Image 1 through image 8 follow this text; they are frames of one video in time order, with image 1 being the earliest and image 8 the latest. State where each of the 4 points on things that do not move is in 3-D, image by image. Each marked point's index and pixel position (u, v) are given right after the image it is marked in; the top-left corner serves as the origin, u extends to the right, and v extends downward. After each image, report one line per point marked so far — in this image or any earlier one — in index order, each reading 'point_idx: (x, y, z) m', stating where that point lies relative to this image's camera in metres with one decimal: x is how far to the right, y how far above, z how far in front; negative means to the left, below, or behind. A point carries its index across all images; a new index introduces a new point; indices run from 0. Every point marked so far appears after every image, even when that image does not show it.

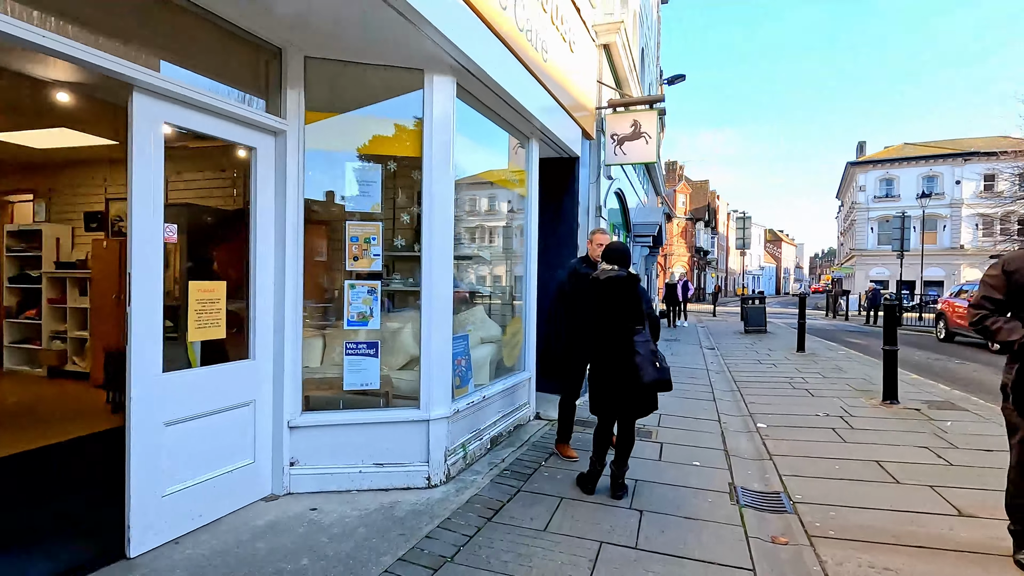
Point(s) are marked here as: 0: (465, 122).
0: (-0.4, +1.4, +4.5) m
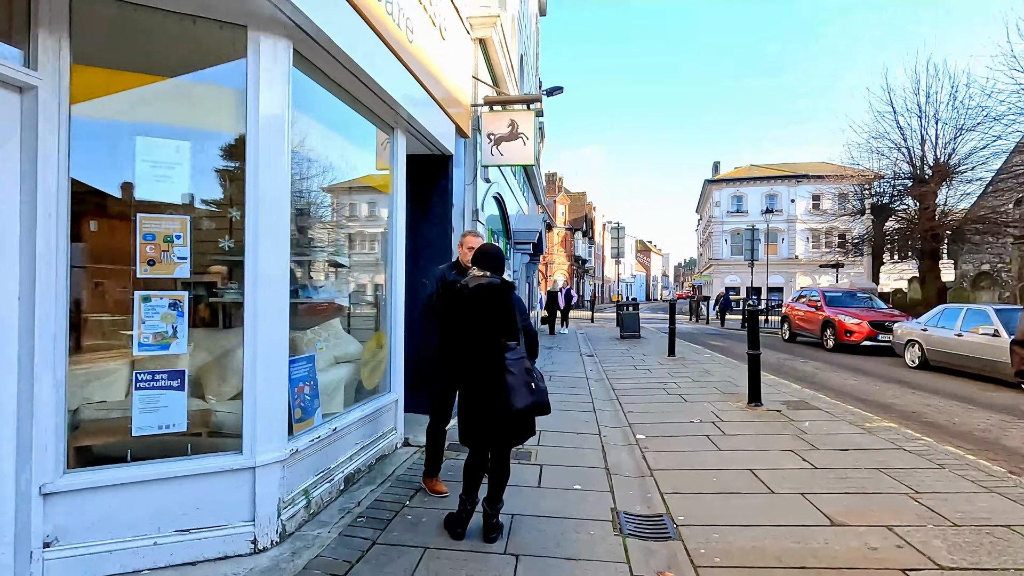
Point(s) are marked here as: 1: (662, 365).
0: (-1.4, +1.3, +3.8) m
1: (+3.0, -1.6, +10.7) m
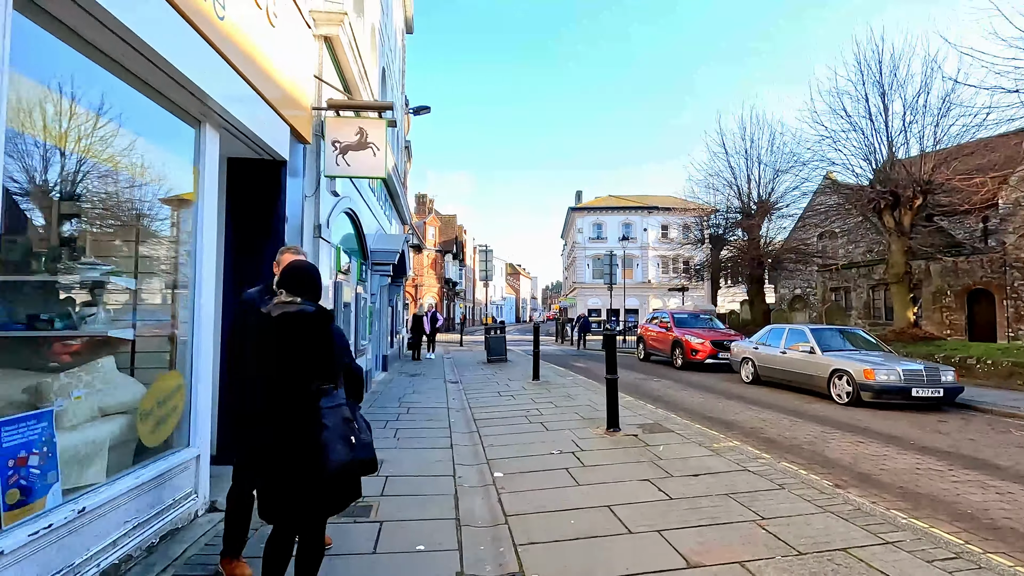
0: (-2.4, +1.2, +2.9) m
1: (+0.3, -2.0, +10.5) m
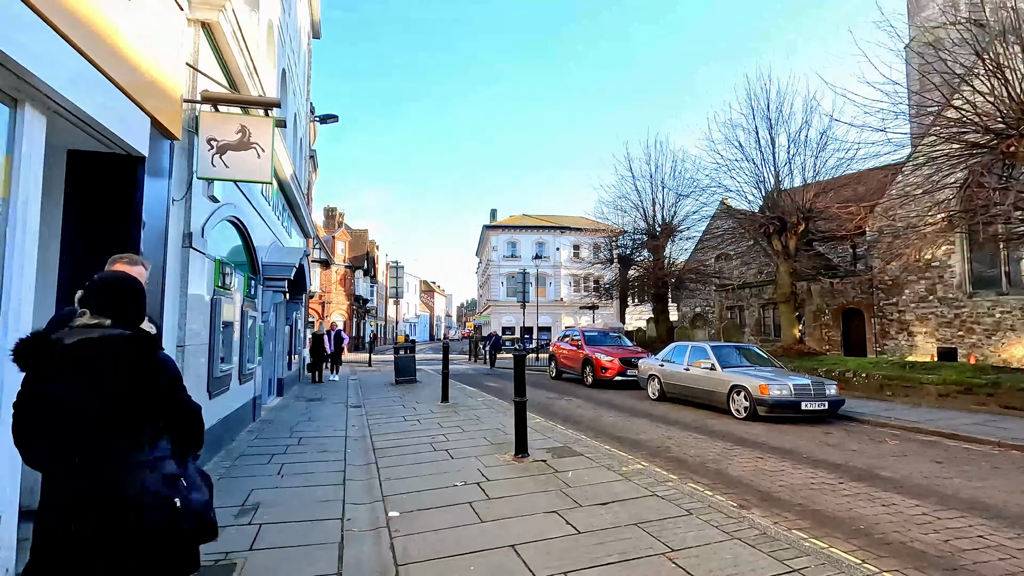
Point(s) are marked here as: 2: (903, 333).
0: (-2.9, +1.1, +2.1) m
1: (-1.5, -2.3, +10.0) m
2: (+13.2, -1.5, +18.0) m
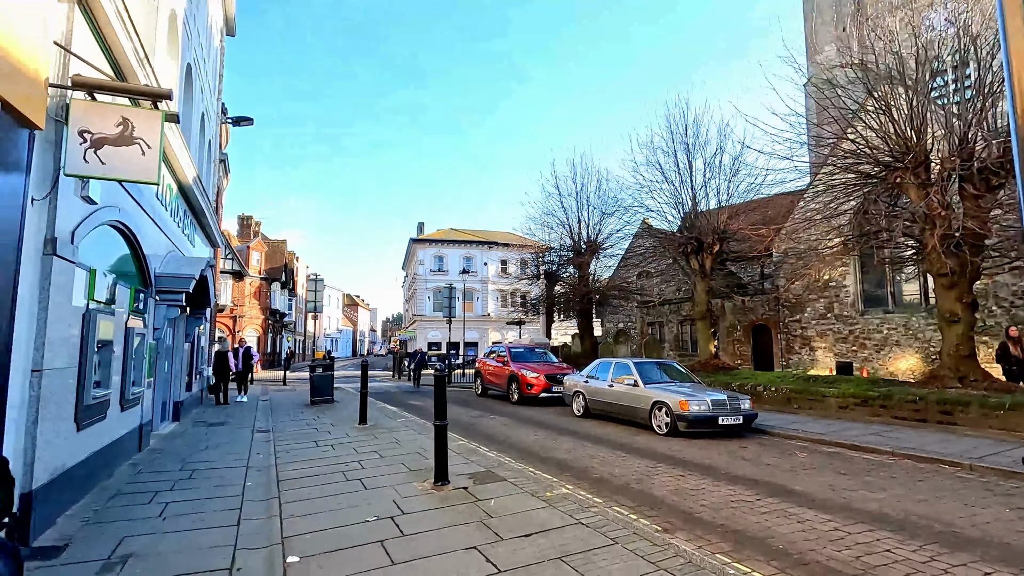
0: (-3.2, +1.1, +1.5) m
1: (-2.9, -2.6, +9.3) m
2: (+10.6, -2.2, +19.3) m
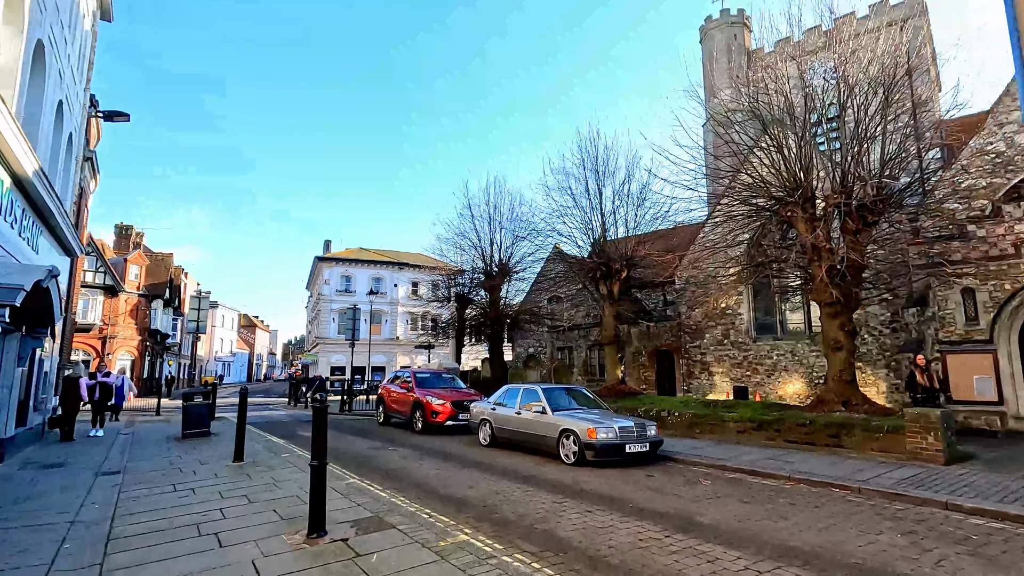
0: (-3.5, +1.1, +0.4) m
1: (-4.4, -2.9, +8.0) m
2: (+7.2, -3.2, +20.0) m
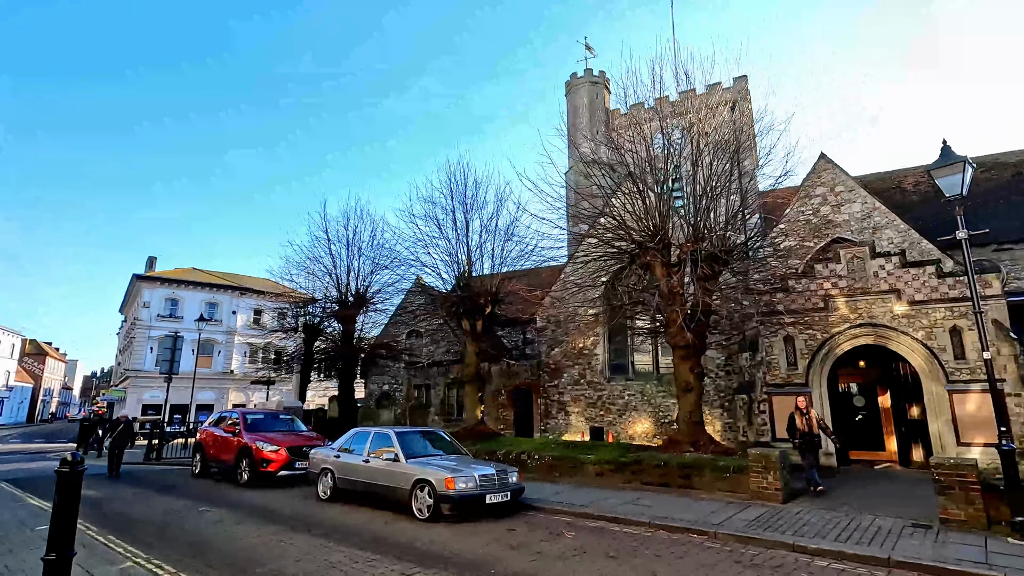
0: (-3.2, +1.4, -1.2) m
1: (-6.3, -3.0, +5.6) m
2: (+1.9, -4.7, +20.1) m
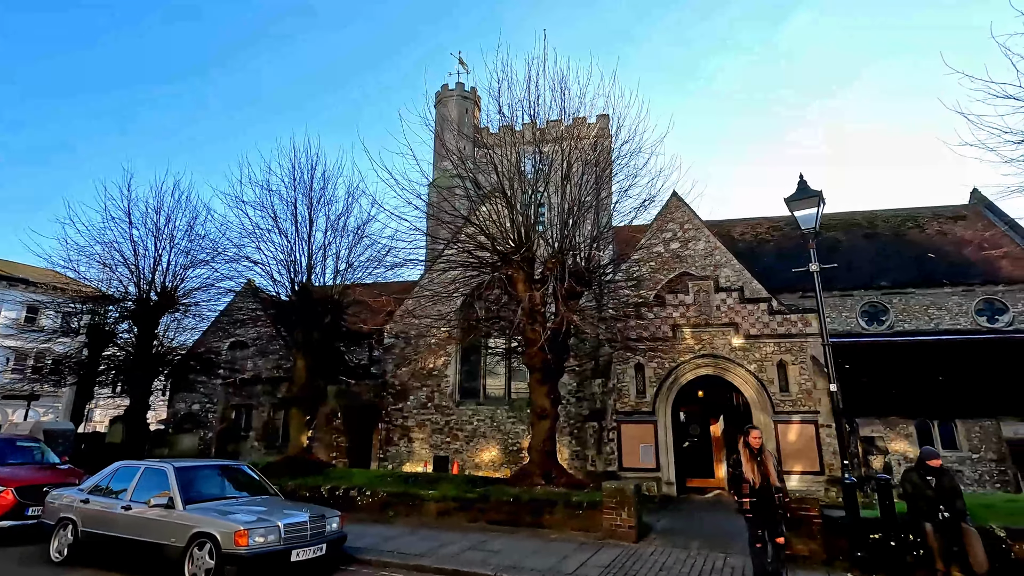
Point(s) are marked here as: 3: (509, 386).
0: (-2.5, +2.0, -3.3) m
1: (-7.6, -2.3, +2.2) m
2: (-3.7, -5.2, +18.3) m
3: (-0.1, -3.3, +18.0) m
